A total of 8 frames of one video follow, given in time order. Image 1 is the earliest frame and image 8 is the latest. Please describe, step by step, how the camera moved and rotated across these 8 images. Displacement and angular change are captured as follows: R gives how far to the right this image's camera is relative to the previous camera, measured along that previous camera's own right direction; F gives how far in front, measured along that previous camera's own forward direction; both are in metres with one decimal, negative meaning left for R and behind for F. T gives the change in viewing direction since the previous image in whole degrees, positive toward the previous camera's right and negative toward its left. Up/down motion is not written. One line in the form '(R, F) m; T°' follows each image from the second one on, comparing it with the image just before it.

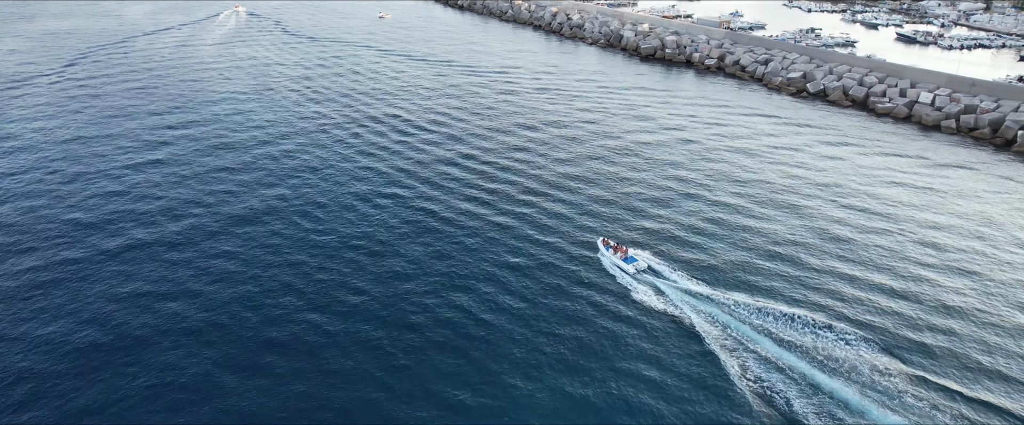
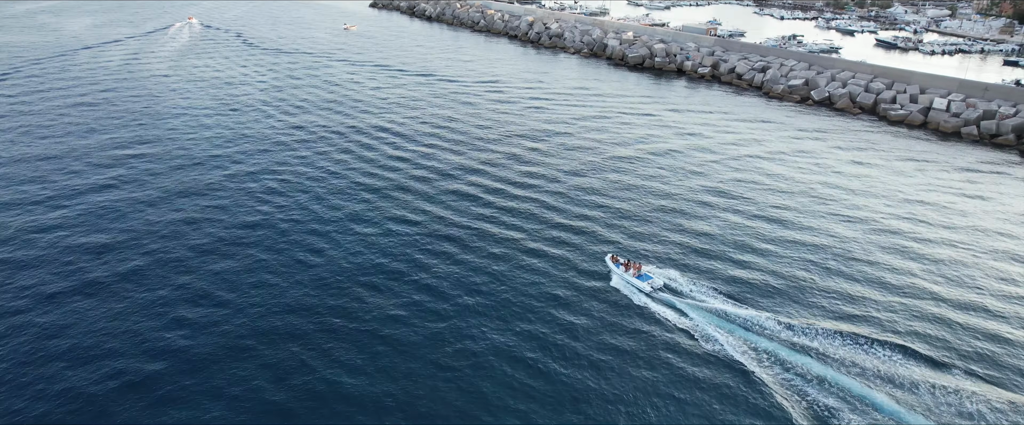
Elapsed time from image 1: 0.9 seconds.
(-3.0, +4.4) m; +4°
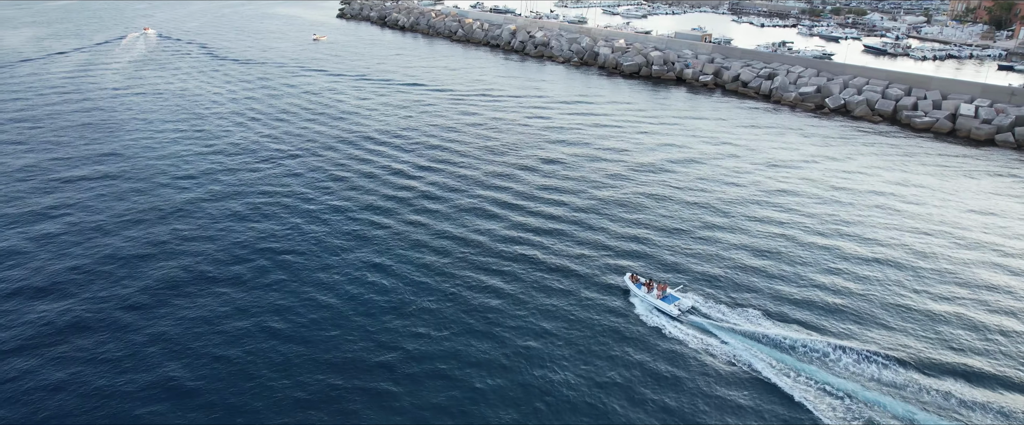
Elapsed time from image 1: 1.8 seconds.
(-3.0, +4.5) m; +3°
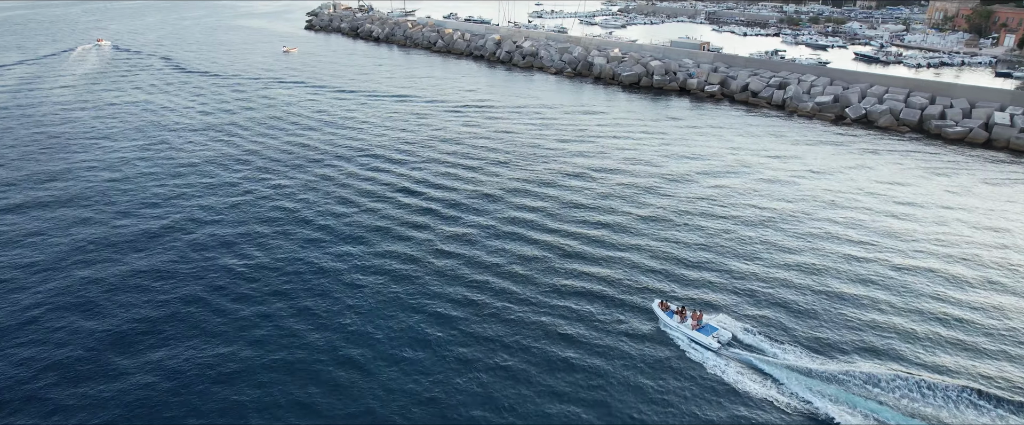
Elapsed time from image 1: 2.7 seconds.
(-3.0, +4.4) m; +3°
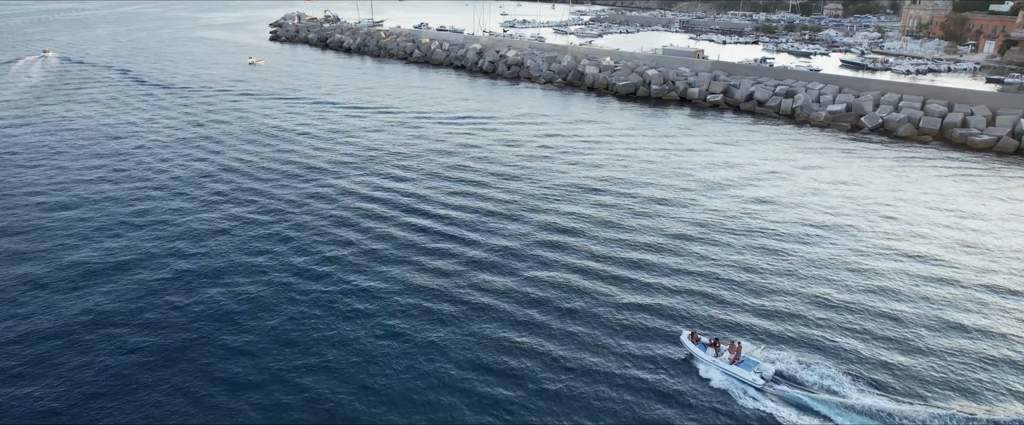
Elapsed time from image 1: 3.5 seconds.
(-2.6, +3.9) m; +3°
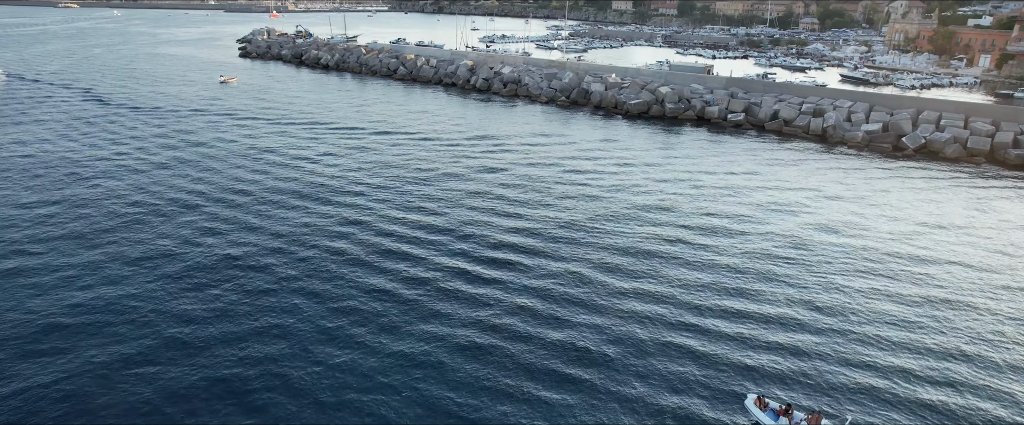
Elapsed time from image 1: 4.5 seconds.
(-3.5, +4.6) m; +3°
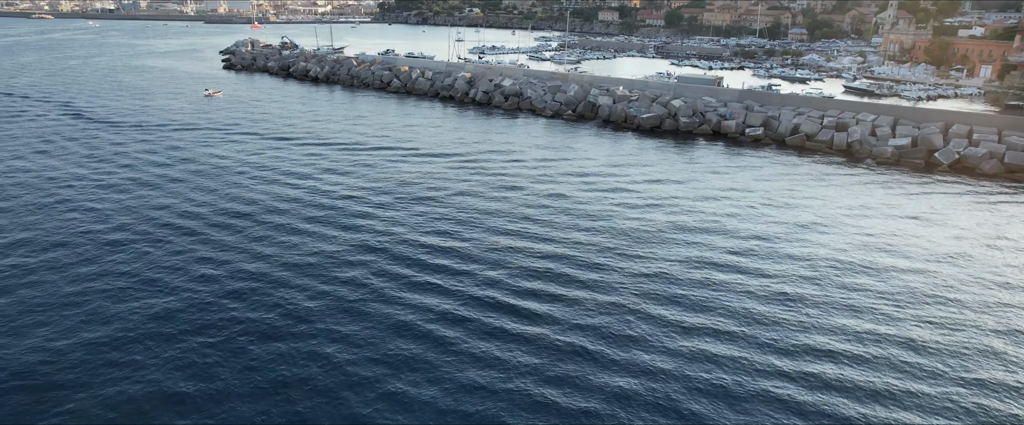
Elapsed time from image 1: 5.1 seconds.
(-2.3, +2.6) m; +2°
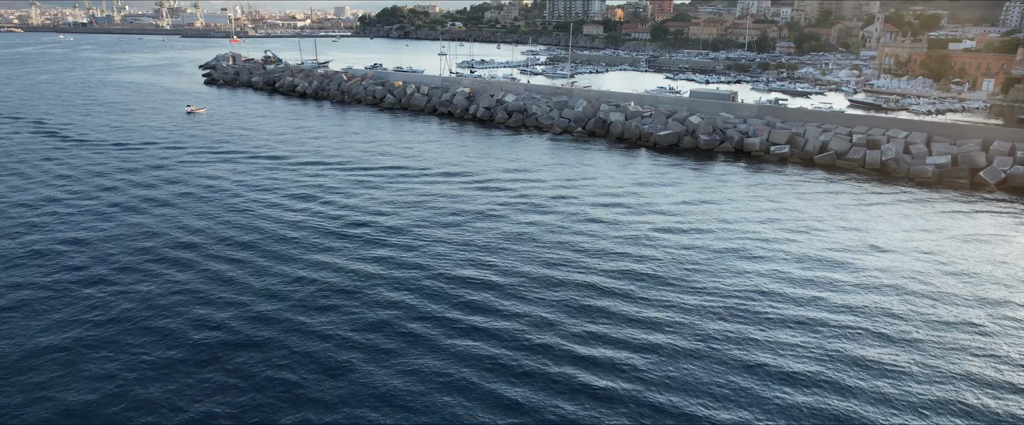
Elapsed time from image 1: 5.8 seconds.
(-2.8, +3.0) m; +2°
